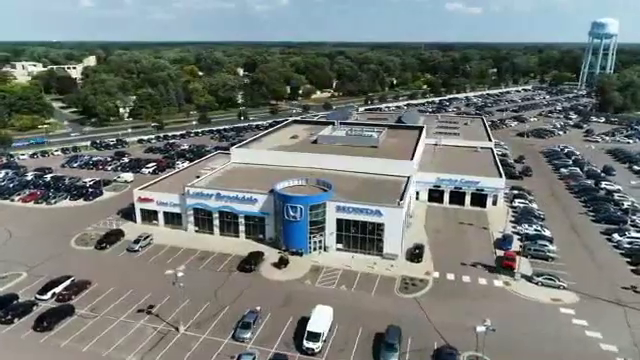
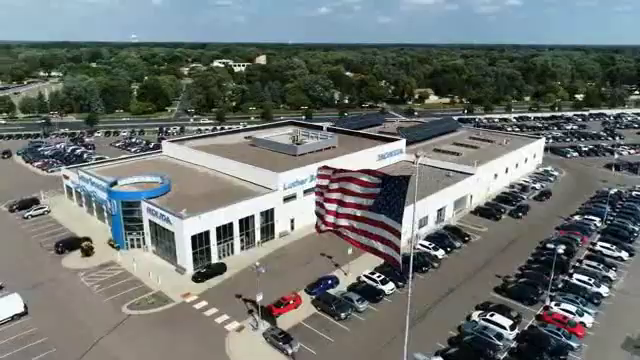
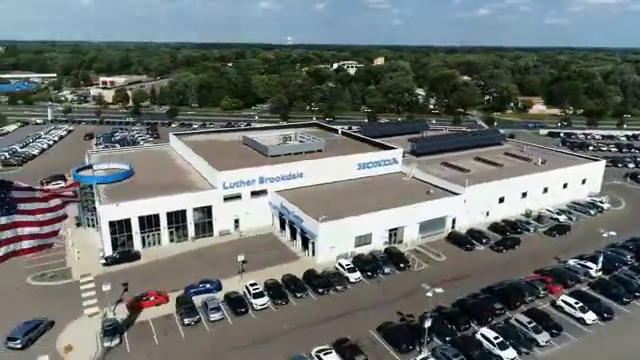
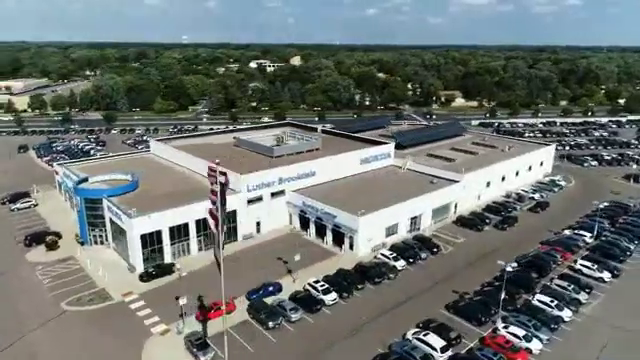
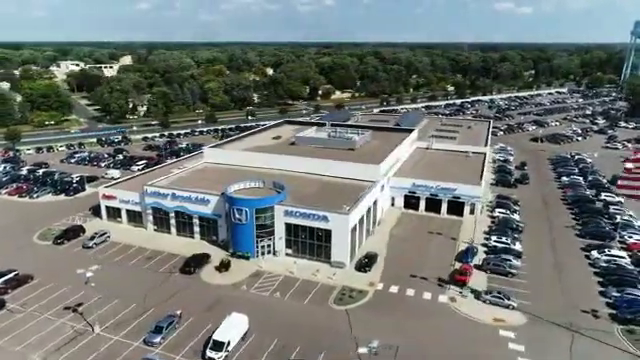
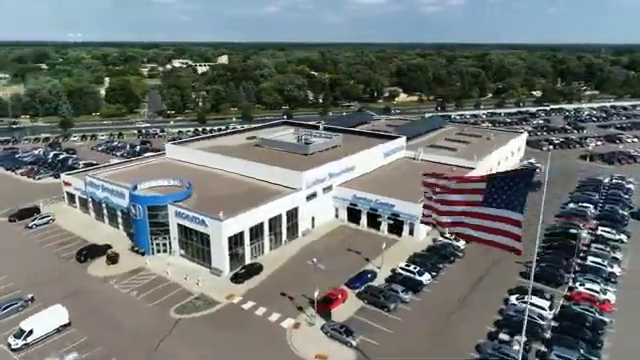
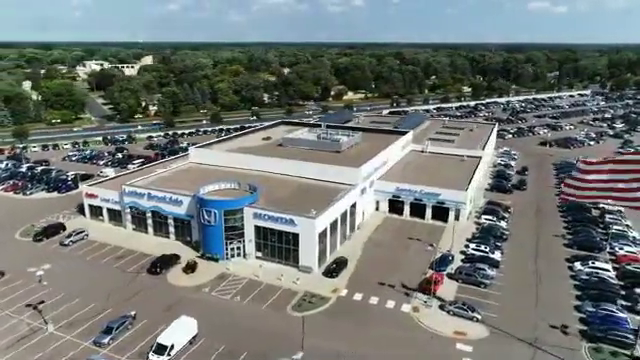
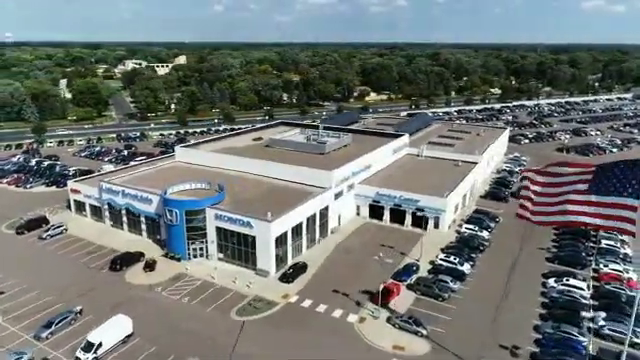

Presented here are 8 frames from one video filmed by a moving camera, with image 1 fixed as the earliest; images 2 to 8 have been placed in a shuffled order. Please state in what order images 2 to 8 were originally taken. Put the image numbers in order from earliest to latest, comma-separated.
5, 7, 8, 6, 2, 4, 3
